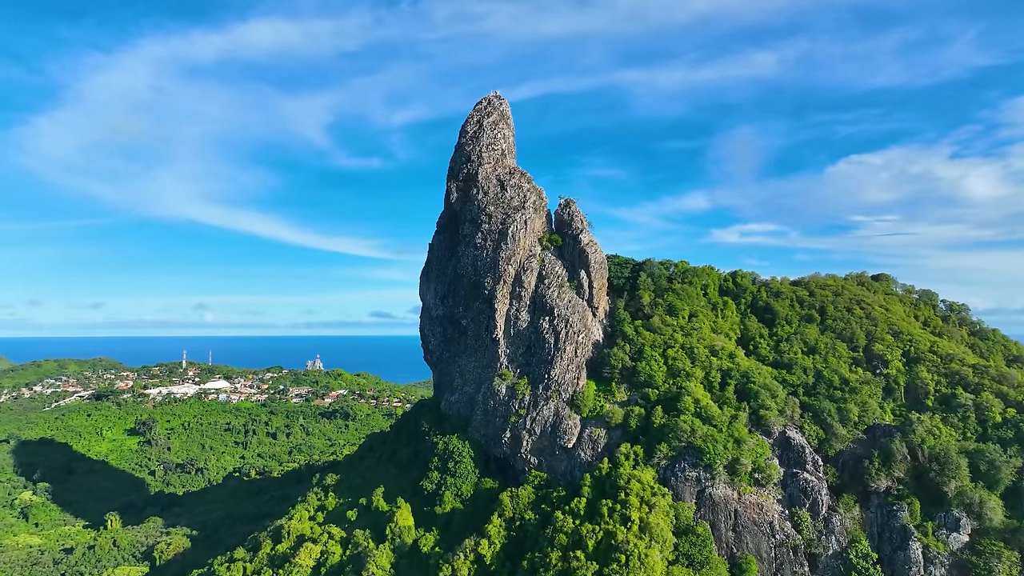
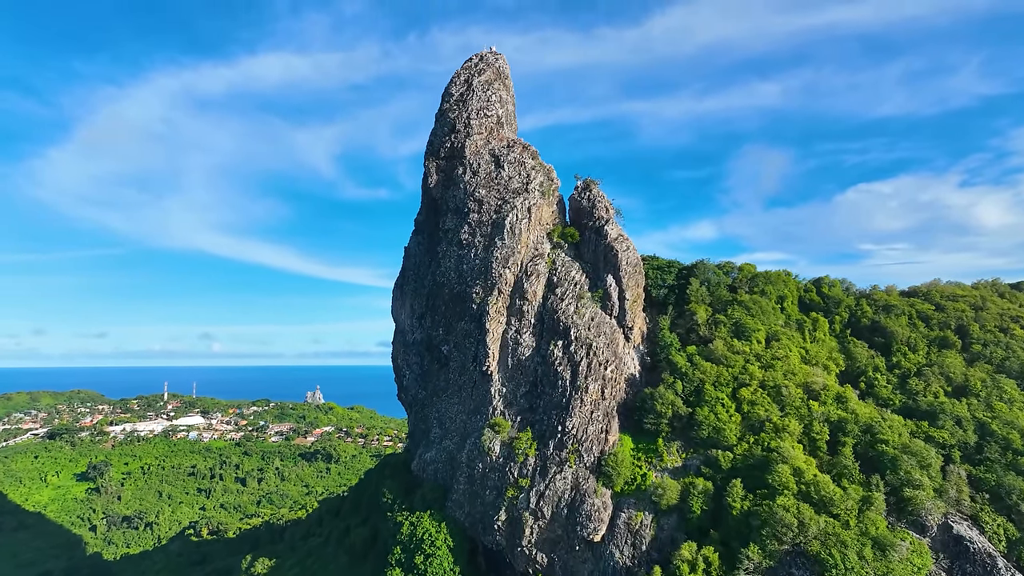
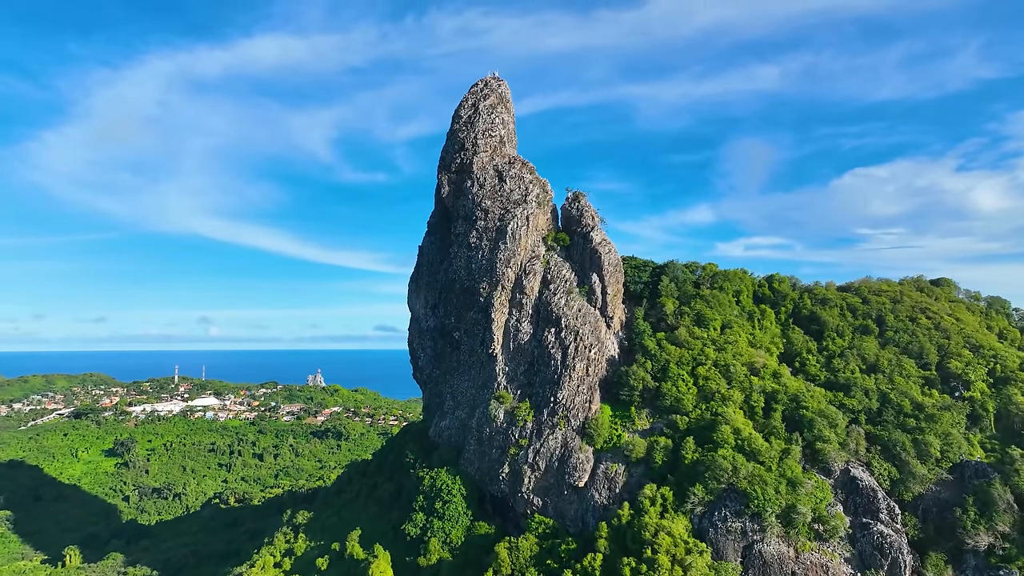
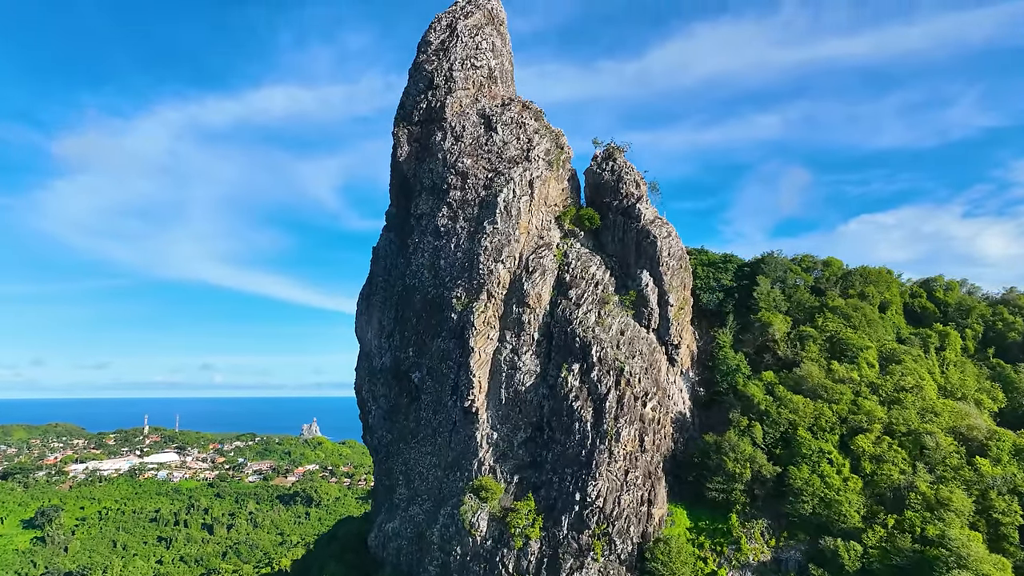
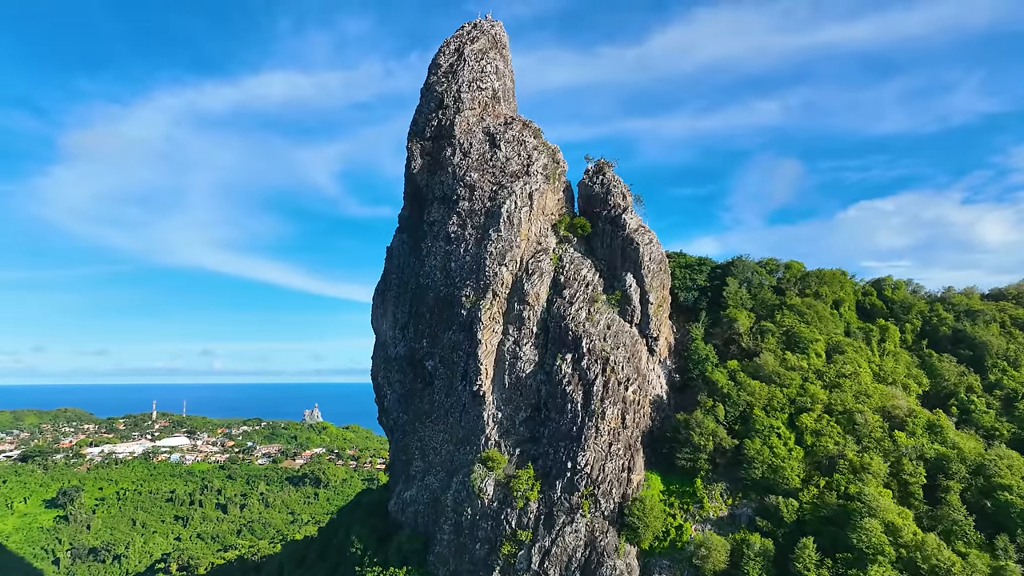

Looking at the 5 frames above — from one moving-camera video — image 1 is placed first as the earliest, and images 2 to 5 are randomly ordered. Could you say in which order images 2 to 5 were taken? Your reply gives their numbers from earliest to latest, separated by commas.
3, 2, 5, 4
